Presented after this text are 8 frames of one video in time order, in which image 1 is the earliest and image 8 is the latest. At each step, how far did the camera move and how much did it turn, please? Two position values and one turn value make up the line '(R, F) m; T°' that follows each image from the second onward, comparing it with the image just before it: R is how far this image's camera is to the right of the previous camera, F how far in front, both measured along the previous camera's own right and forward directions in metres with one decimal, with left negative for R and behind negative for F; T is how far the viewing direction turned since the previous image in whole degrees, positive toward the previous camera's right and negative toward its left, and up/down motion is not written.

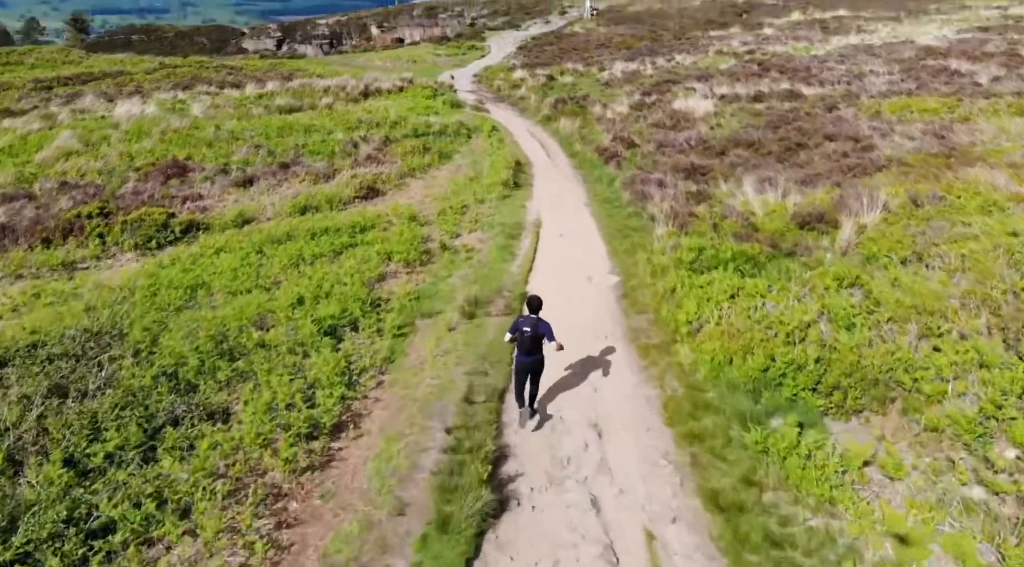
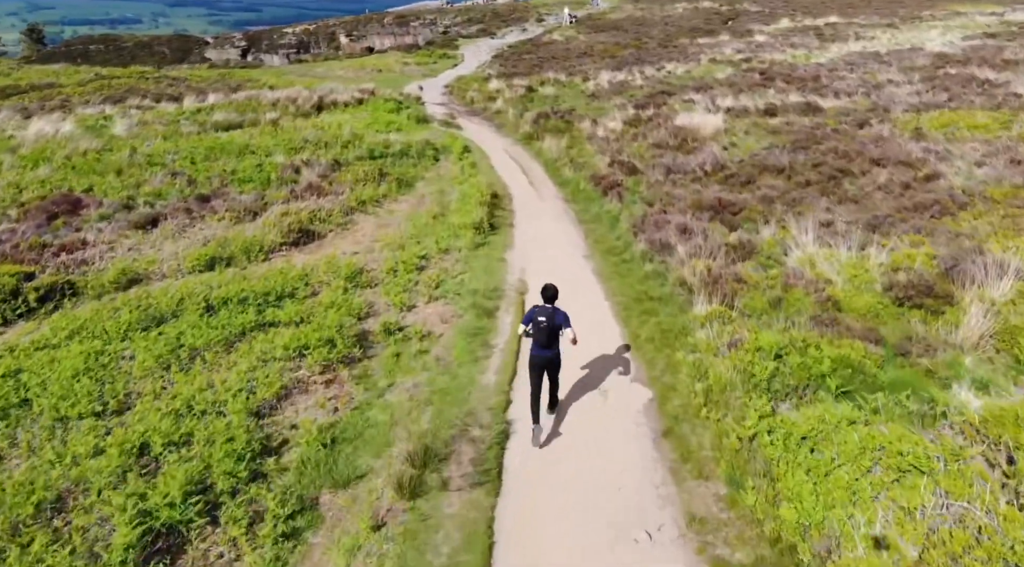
(+0.1, +5.3) m; +2°
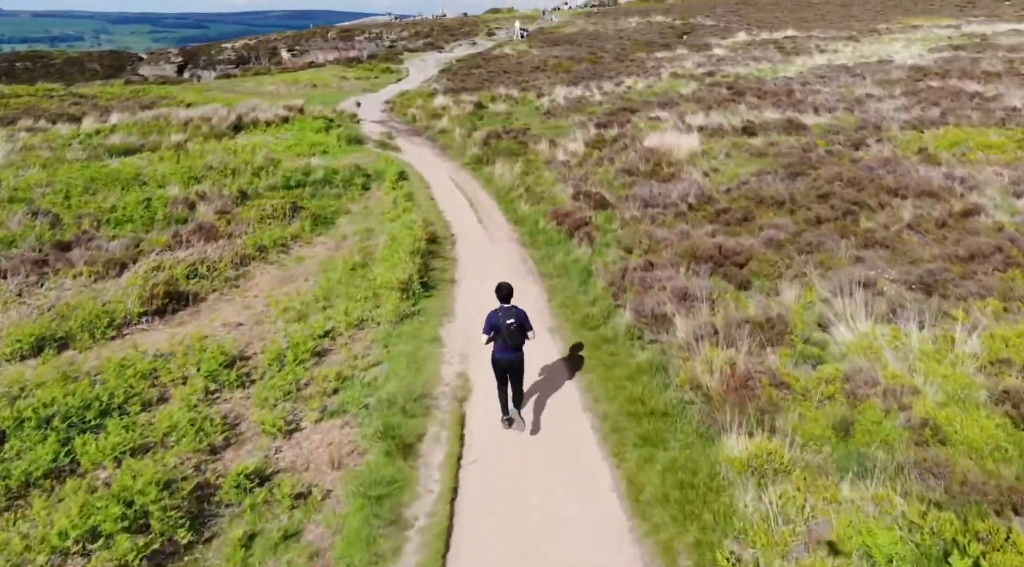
(+0.3, +4.2) m; +3°
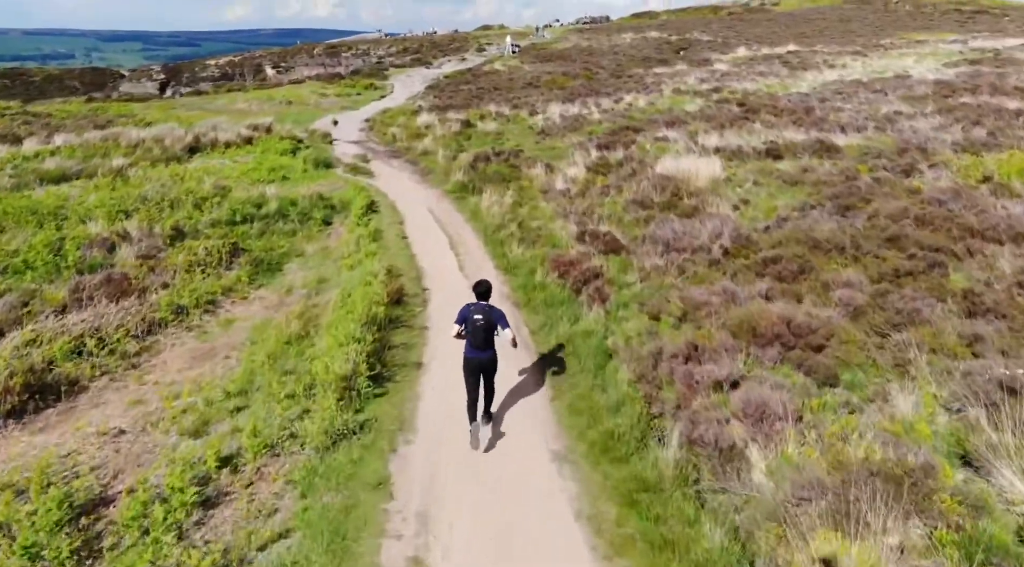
(+0.1, +3.6) m; +1°
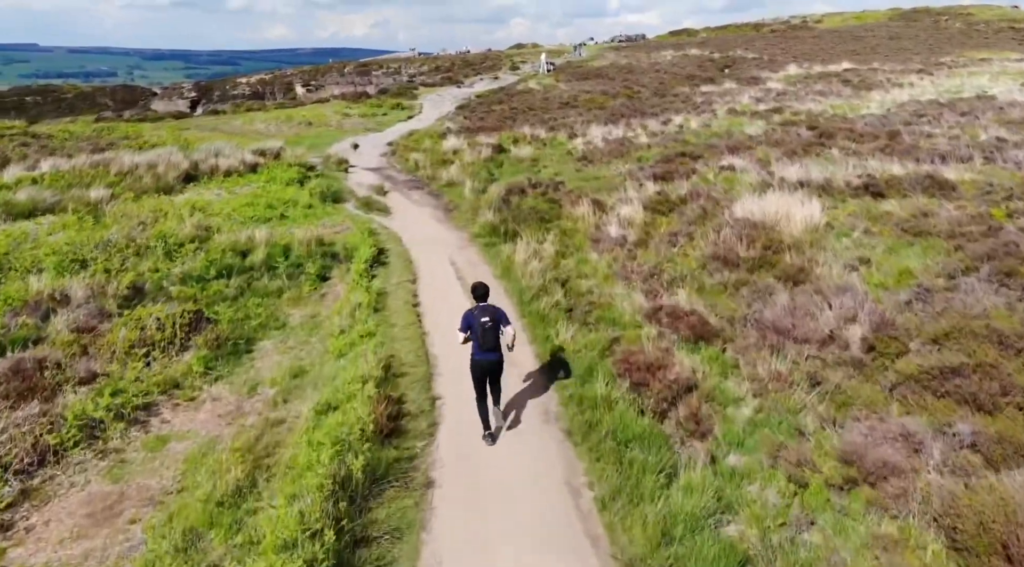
(-0.3, +3.9) m; -2°
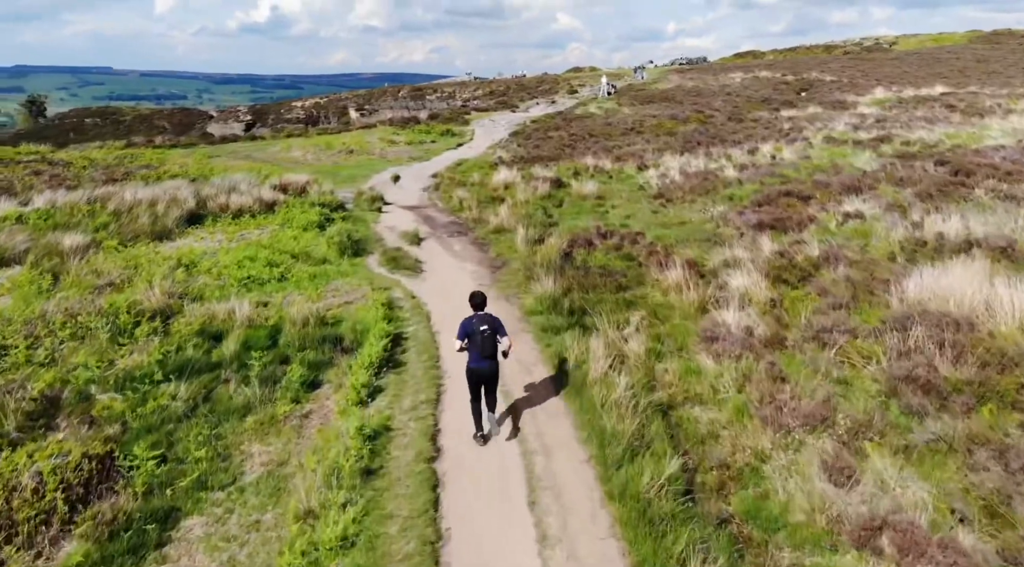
(-0.3, +4.6) m; -4°
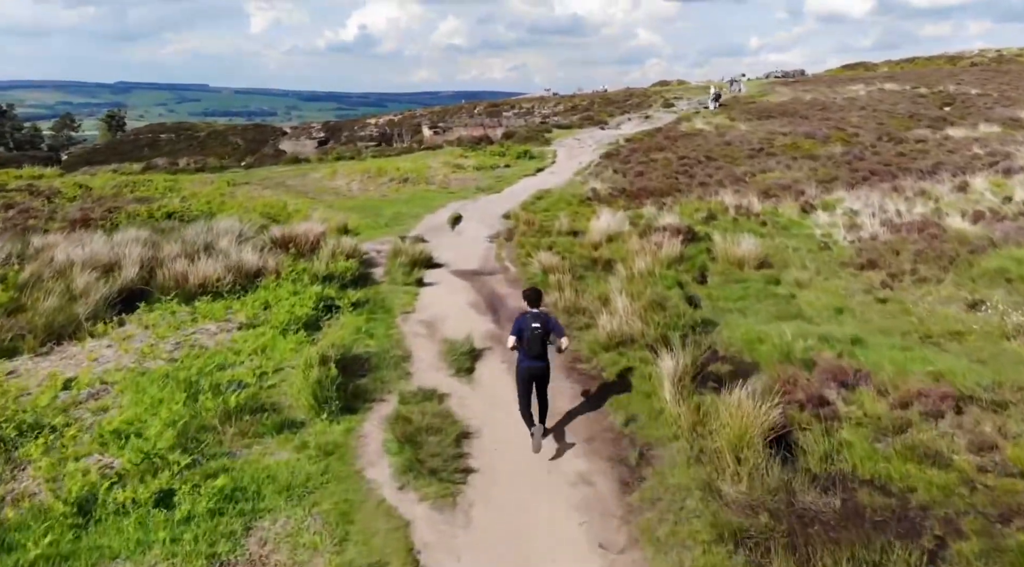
(-0.9, +8.3) m; -6°
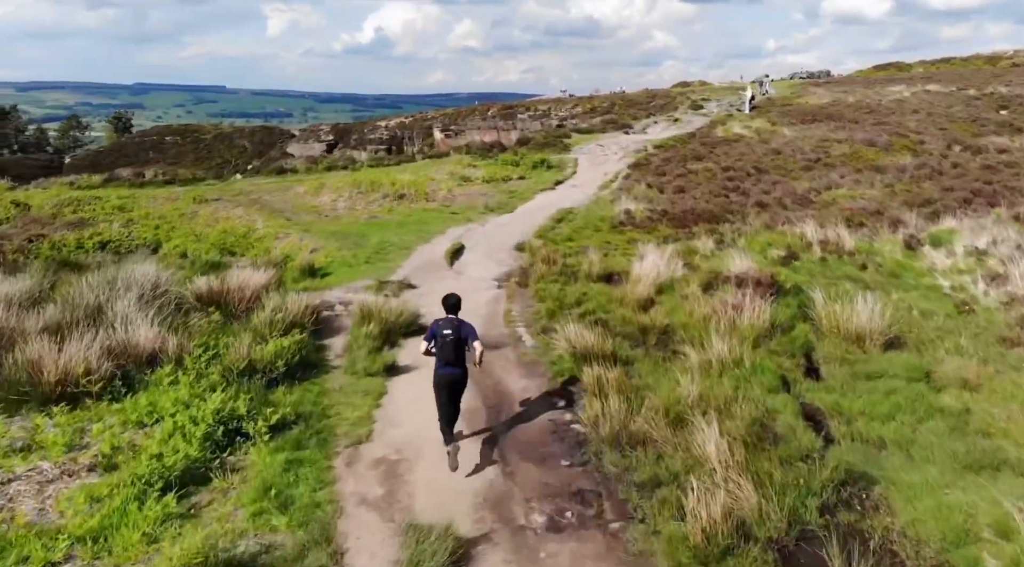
(0.0, +4.5) m; -1°
